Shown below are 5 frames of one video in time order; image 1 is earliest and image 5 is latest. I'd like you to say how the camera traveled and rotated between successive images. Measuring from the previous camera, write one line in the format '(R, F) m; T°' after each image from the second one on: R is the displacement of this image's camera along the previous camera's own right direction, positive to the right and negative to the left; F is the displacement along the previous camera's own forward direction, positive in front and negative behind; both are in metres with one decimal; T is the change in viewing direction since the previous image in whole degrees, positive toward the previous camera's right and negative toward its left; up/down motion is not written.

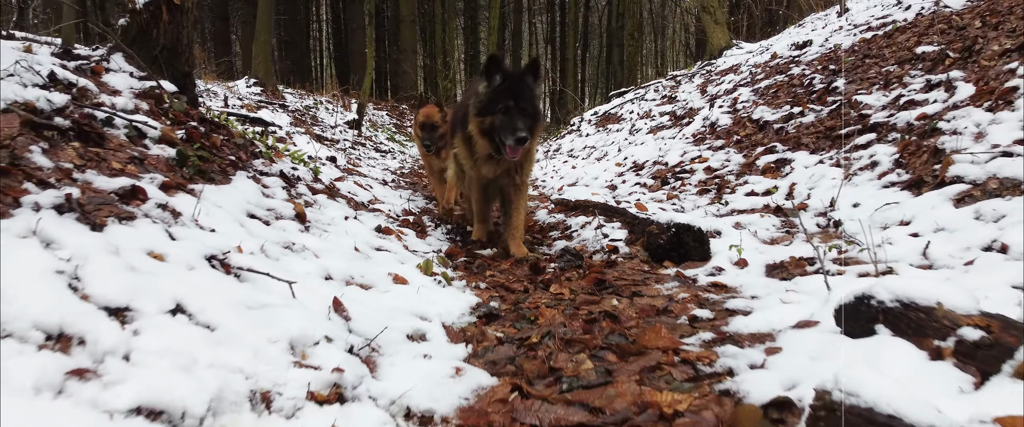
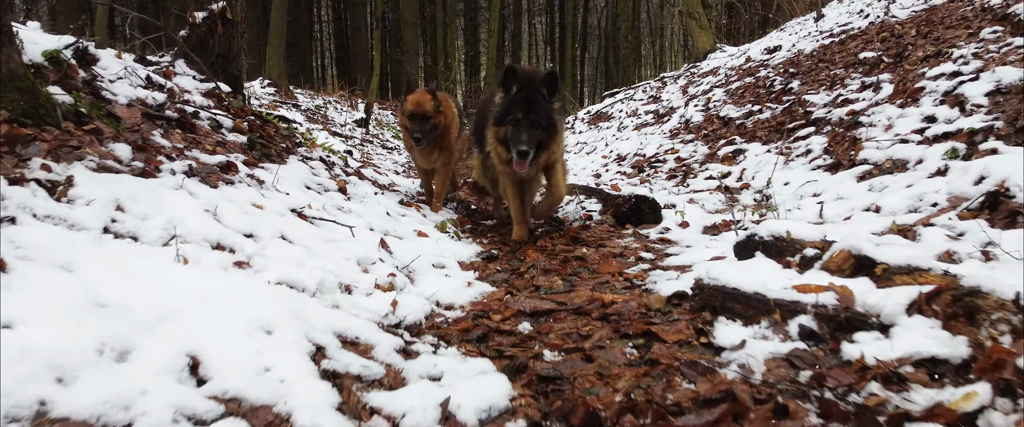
(0.0, -0.9) m; 0°
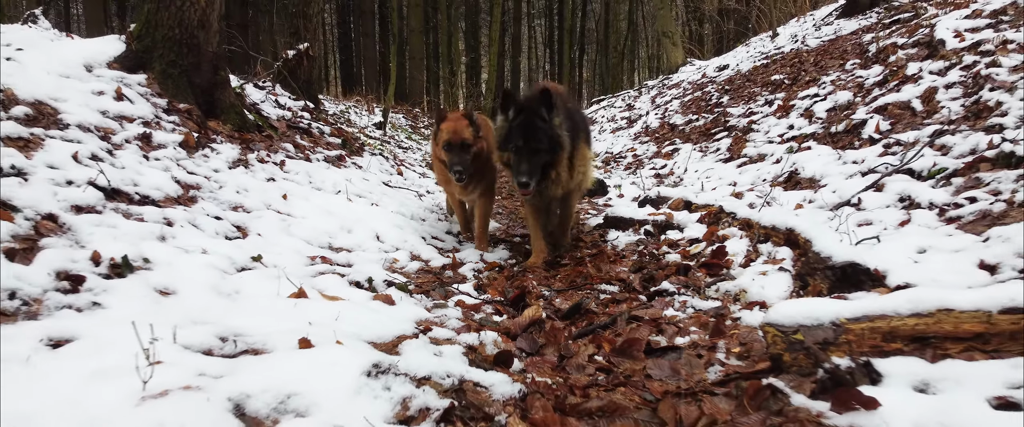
(0.0, -2.3) m; 0°
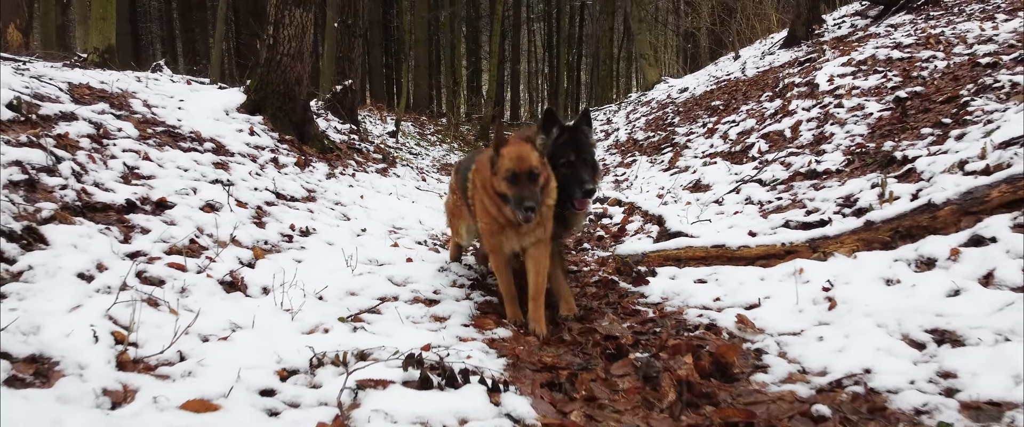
(+0.1, -2.6) m; 0°
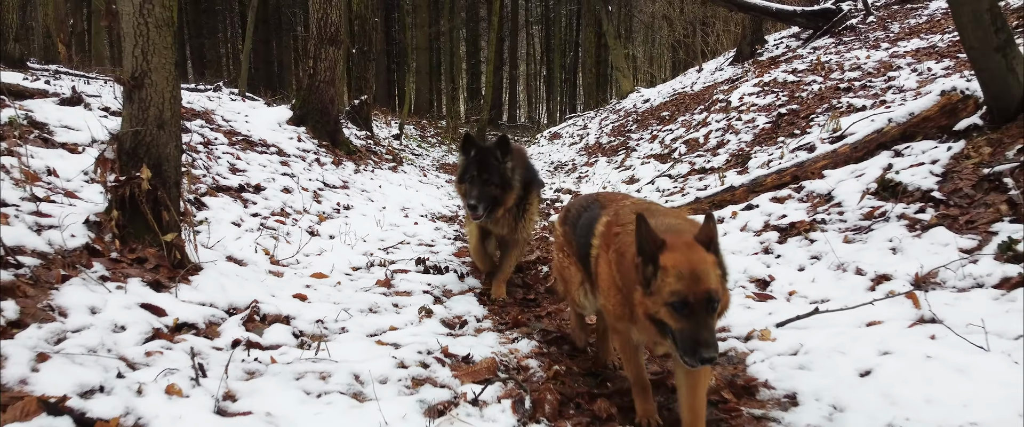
(+0.4, -2.8) m; 0°
